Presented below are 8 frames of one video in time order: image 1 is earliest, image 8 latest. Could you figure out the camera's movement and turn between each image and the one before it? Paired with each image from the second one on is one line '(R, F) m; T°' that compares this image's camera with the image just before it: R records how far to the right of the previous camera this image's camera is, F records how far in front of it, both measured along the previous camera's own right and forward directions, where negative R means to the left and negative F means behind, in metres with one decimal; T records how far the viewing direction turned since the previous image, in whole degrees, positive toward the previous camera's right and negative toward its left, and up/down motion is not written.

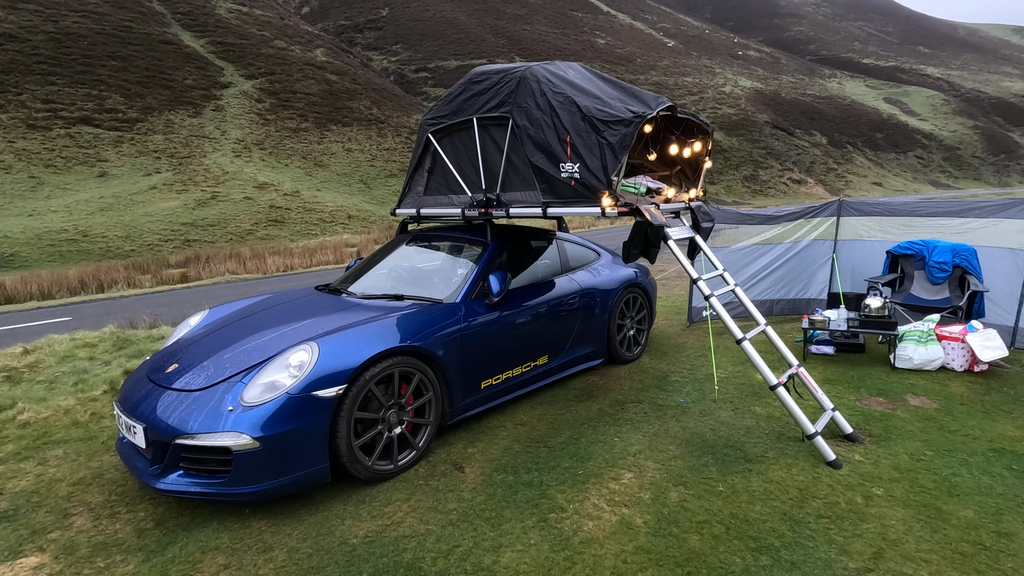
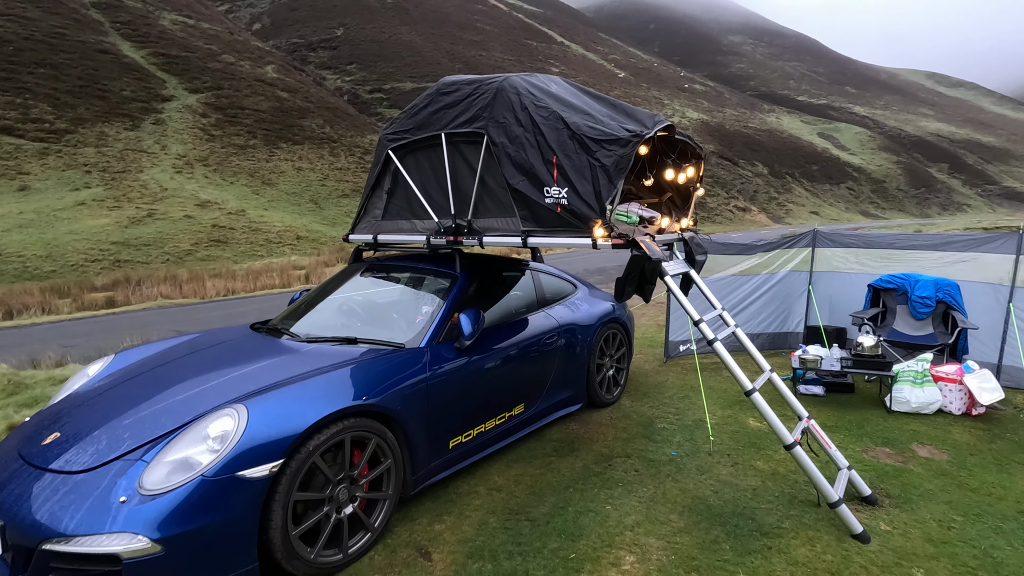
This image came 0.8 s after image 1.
(-0.1, +0.5) m; +5°
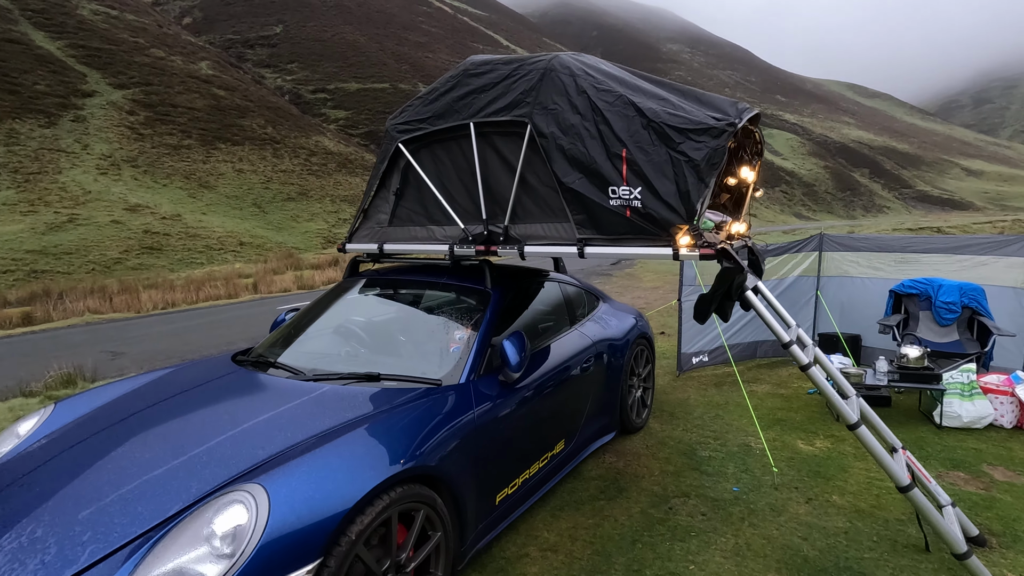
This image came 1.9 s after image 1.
(-0.5, +0.6) m; +6°
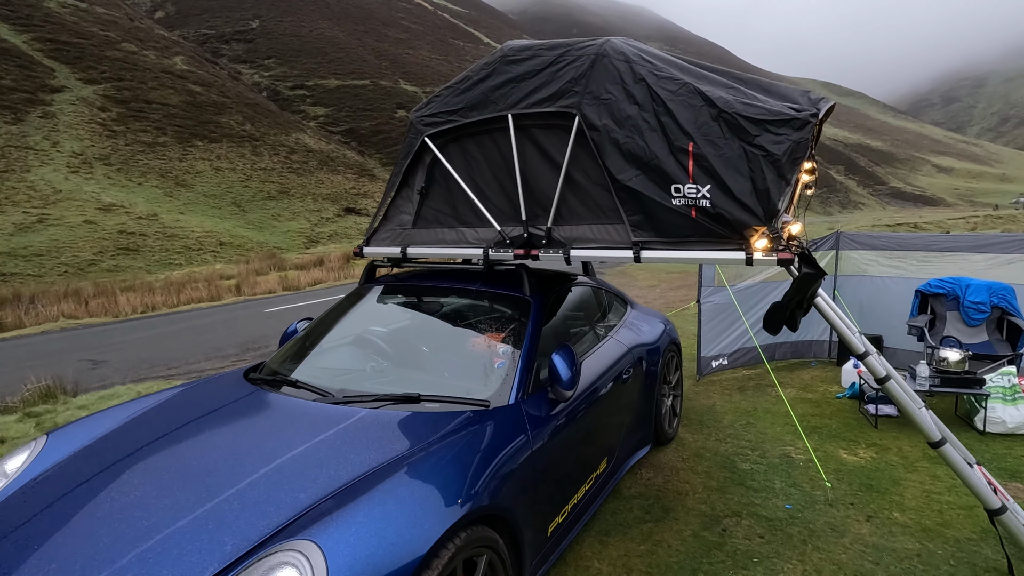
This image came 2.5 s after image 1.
(-0.3, +0.3) m; +2°
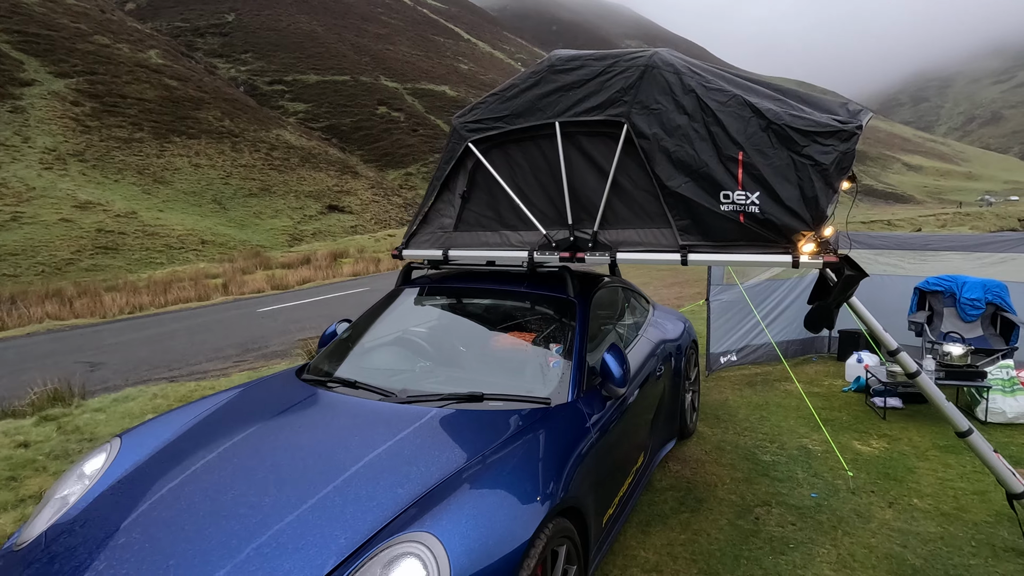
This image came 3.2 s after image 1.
(-0.3, -0.1) m; +2°
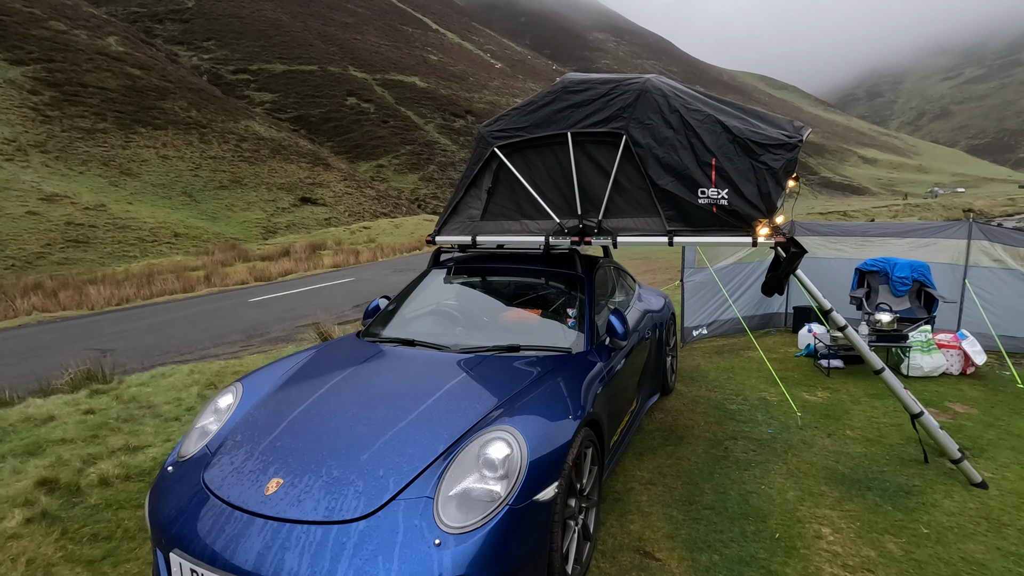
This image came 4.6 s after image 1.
(-0.3, -0.7) m; +3°
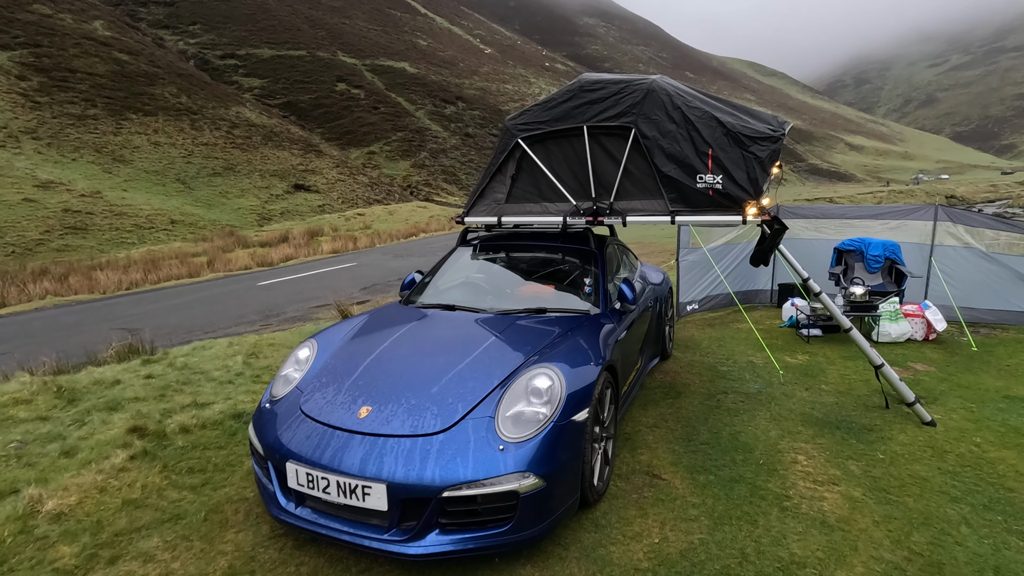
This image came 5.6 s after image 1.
(-0.3, -0.5) m; +1°
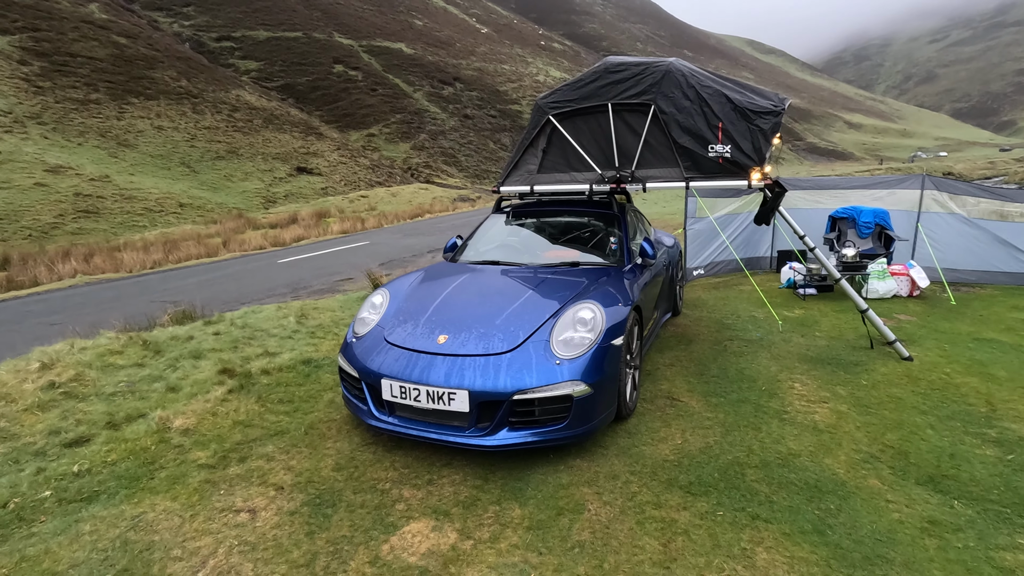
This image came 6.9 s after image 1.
(-0.3, -0.6) m; 0°
